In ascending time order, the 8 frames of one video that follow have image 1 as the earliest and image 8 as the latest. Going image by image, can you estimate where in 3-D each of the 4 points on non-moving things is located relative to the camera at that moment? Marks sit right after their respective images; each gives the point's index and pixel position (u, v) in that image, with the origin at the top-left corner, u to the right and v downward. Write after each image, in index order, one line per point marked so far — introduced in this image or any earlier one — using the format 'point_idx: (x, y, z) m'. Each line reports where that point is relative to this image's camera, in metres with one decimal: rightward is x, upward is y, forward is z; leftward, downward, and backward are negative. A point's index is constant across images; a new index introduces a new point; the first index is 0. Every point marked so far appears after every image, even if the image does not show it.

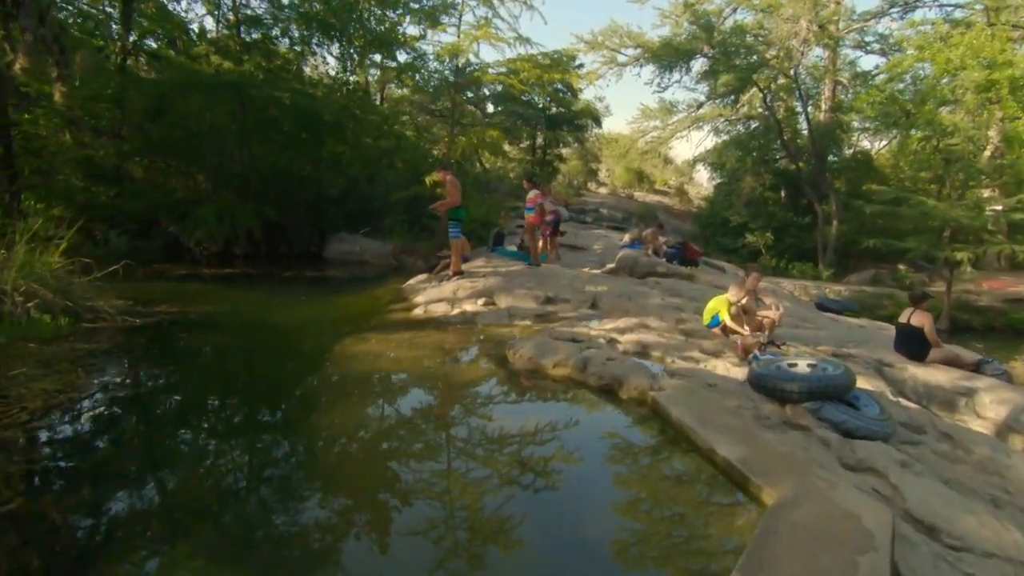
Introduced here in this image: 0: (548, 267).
0: (+0.8, +0.5, +13.4) m
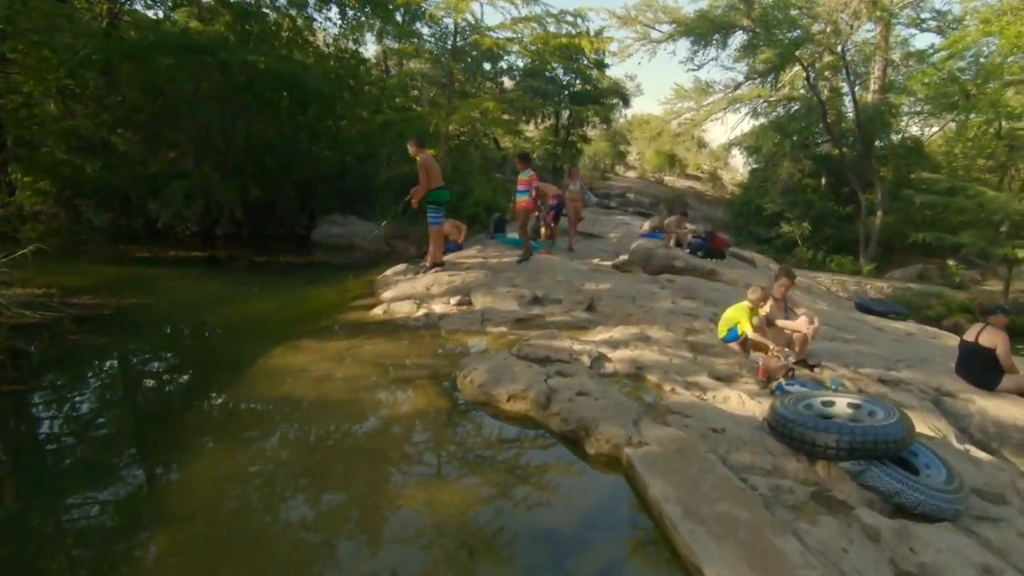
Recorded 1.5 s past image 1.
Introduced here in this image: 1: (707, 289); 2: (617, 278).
0: (+0.7, +0.6, +11.8) m
1: (+3.4, 0.0, +10.4) m
2: (+1.9, +0.2, +10.7) m
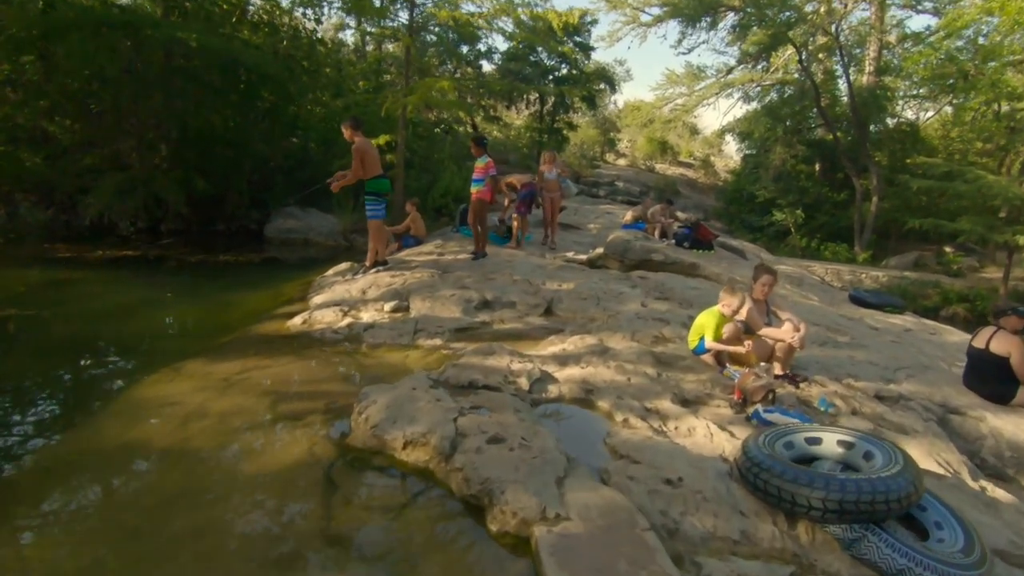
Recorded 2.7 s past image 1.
0: (-0.1, +0.6, +10.6) m
1: (+2.7, 0.0, +9.3) m
2: (+1.2, +0.2, +9.6) m
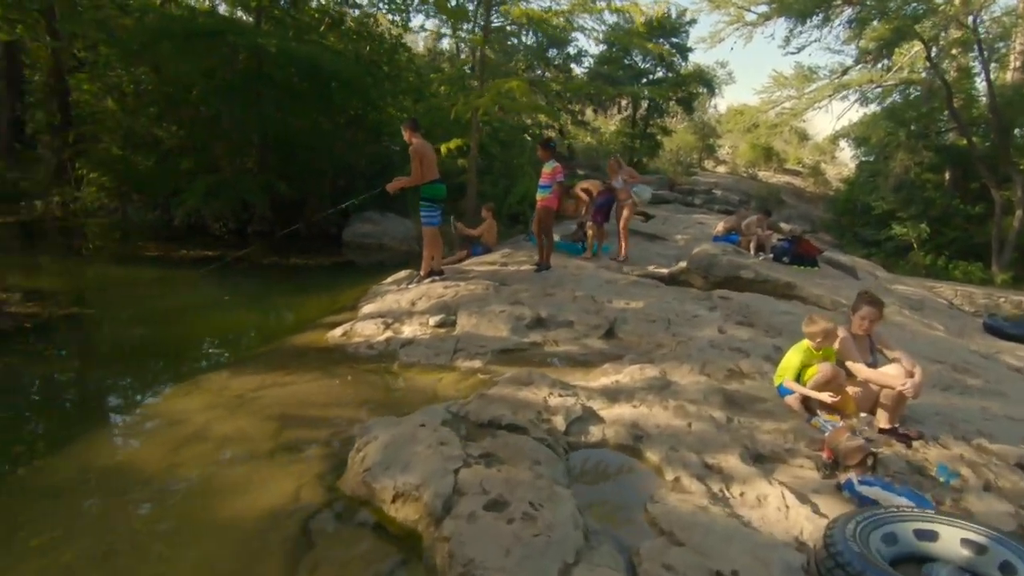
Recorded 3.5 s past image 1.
0: (+1.0, +0.4, +9.8) m
1: (+3.5, -0.3, +8.1) m
2: (+2.1, -0.1, +8.6) m
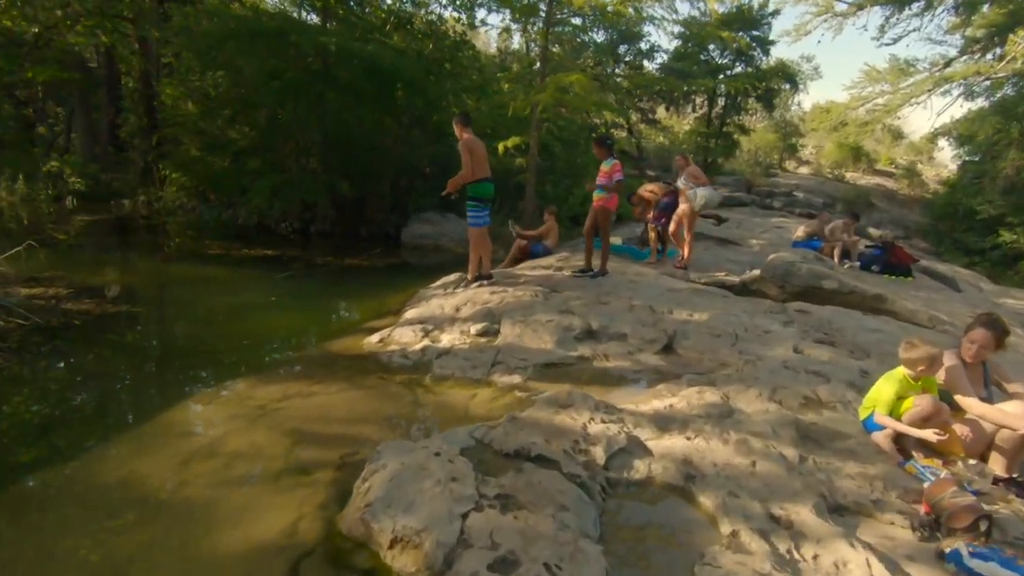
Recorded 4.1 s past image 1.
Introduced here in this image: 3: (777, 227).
0: (+1.9, +0.2, +9.2) m
1: (+4.1, -0.5, +7.1) m
2: (+2.8, -0.2, +7.8) m
3: (+8.2, +1.9, +18.6) m
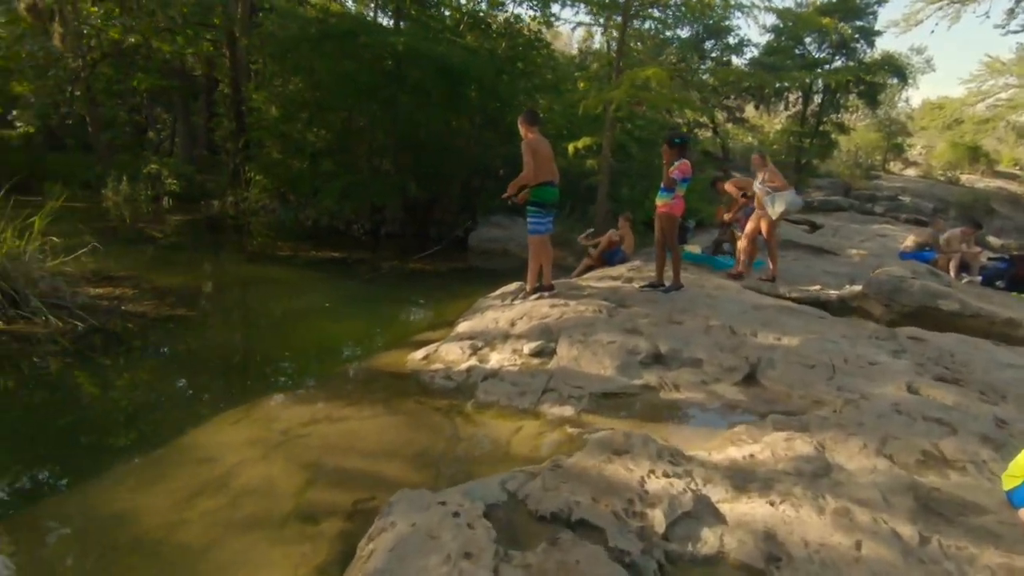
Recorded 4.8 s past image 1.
0: (+2.8, 0.0, +8.2) m
1: (+4.7, -0.8, +5.9) m
2: (+3.5, -0.5, +6.8) m
3: (+10.3, +1.5, +16.7) m
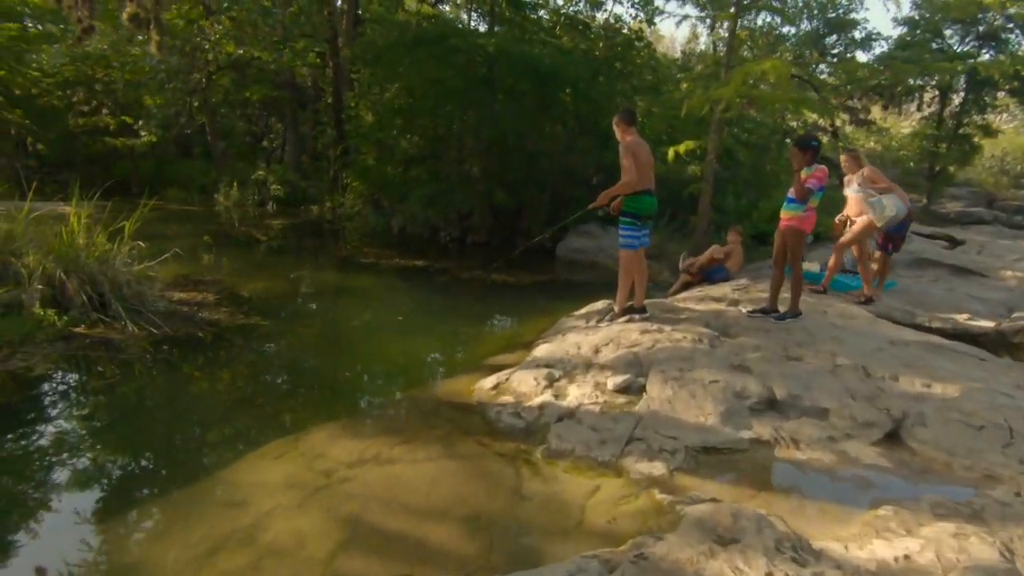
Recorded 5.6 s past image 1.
0: (+3.8, -0.3, +7.0) m
1: (+5.4, -1.1, +4.4) m
2: (+4.3, -0.8, +5.4) m
3: (+12.6, +0.8, +14.2) m
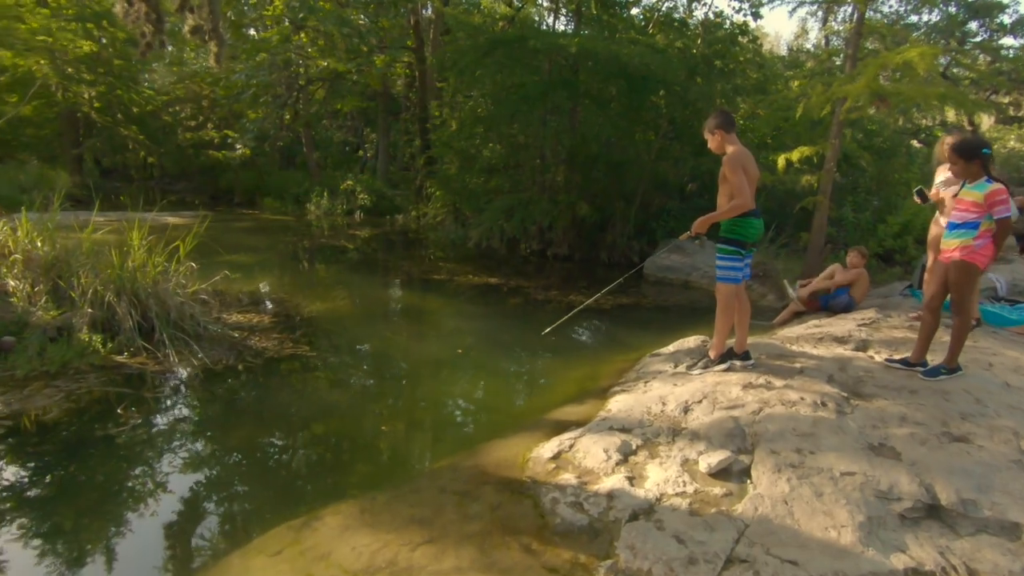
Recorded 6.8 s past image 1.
0: (+4.5, -0.7, +5.4) m
1: (+5.6, -1.5, +2.6) m
2: (+4.7, -1.2, +3.8) m
3: (+14.3, +0.1, +11.3) m
